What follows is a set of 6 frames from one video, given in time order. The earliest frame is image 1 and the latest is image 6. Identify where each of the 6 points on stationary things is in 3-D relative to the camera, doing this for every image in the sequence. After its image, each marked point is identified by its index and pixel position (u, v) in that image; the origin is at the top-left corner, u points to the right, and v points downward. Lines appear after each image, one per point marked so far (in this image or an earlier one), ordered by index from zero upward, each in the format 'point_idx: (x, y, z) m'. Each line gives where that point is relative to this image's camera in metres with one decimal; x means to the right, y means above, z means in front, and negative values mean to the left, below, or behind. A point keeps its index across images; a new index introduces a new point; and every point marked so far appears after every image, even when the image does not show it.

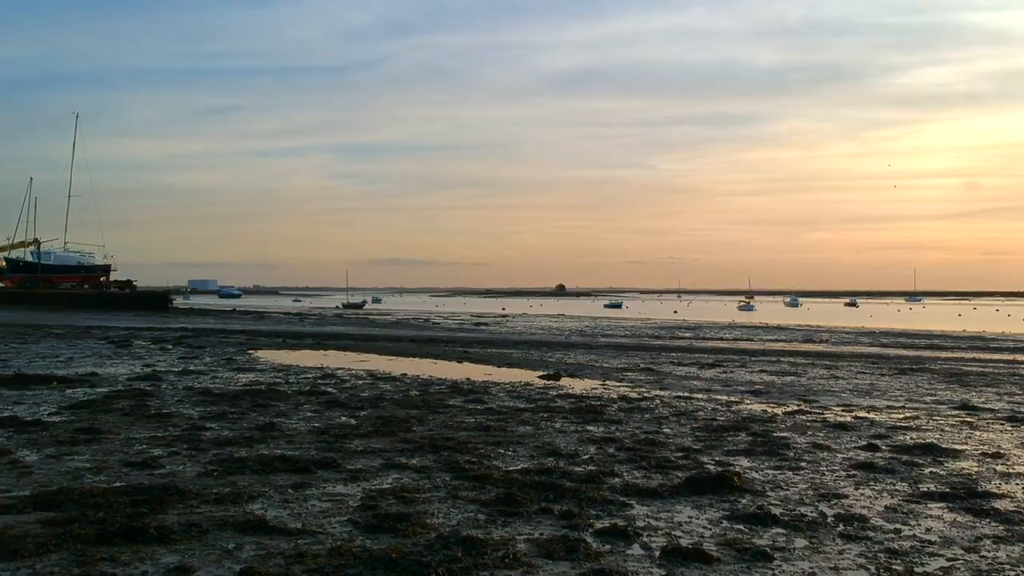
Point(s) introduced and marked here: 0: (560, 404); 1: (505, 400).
0: (+0.8, -1.9, +16.5) m
1: (-0.1, -1.9, +17.0) m
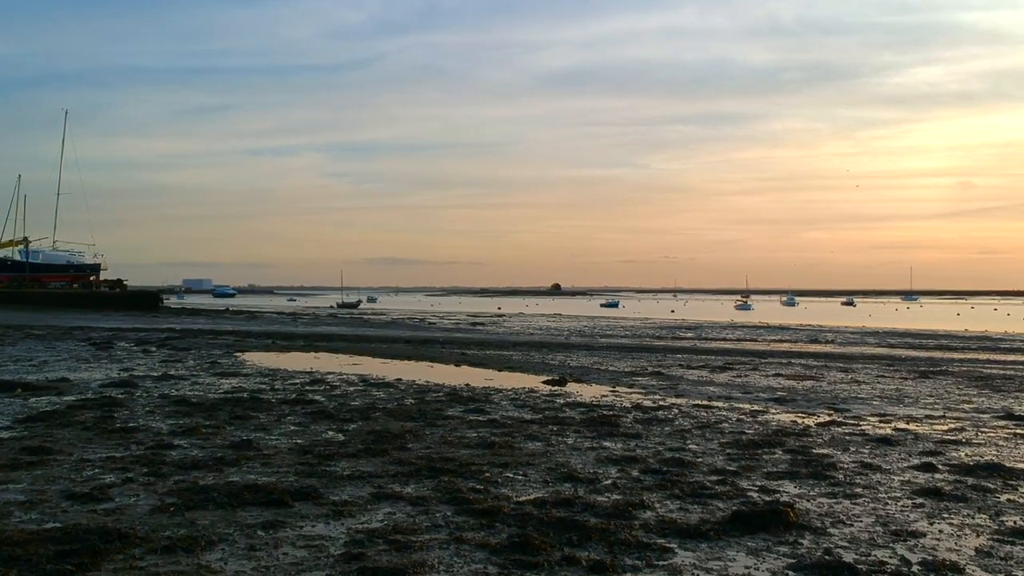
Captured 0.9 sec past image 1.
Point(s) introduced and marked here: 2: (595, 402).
0: (+0.8, -1.9, +15.1) m
1: (0.0, -1.9, +15.6) m
2: (+1.4, -1.9, +16.9) m
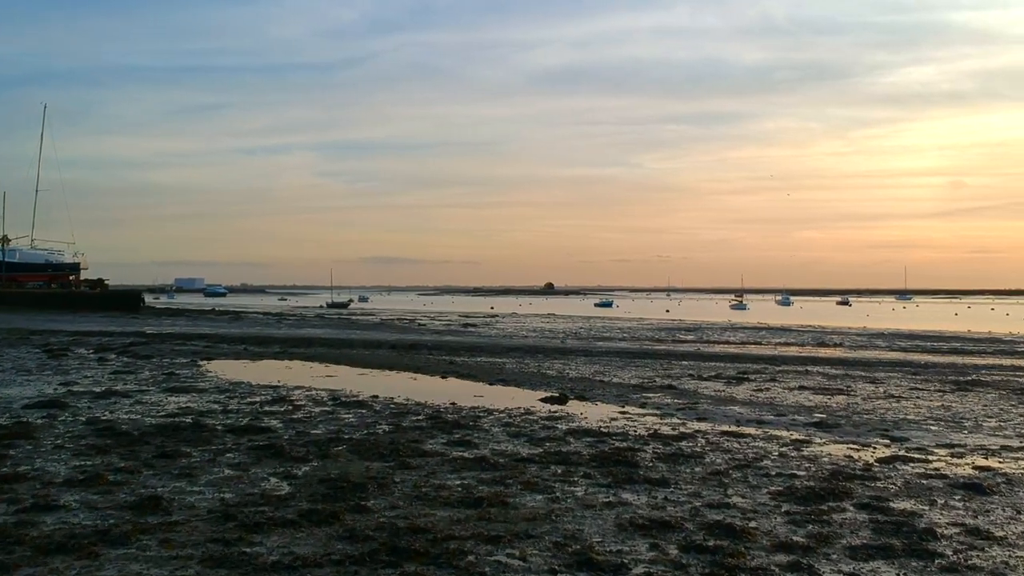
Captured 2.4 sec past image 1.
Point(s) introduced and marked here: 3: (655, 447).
0: (+0.8, -2.0, +12.3) m
1: (-0.1, -1.9, +12.8) m
2: (+1.3, -2.0, +14.2) m
3: (+1.8, -2.0, +12.6) m
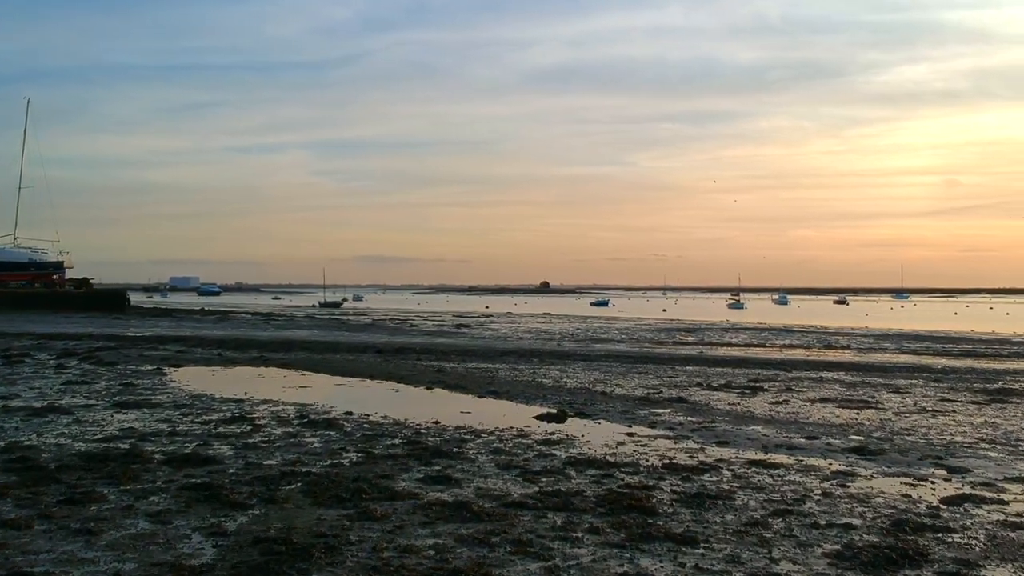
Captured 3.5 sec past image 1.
0: (+0.7, -2.0, +10.2) m
1: (-0.2, -2.0, +10.7) m
2: (+1.2, -2.0, +12.1) m
3: (+1.7, -2.0, +10.5) m
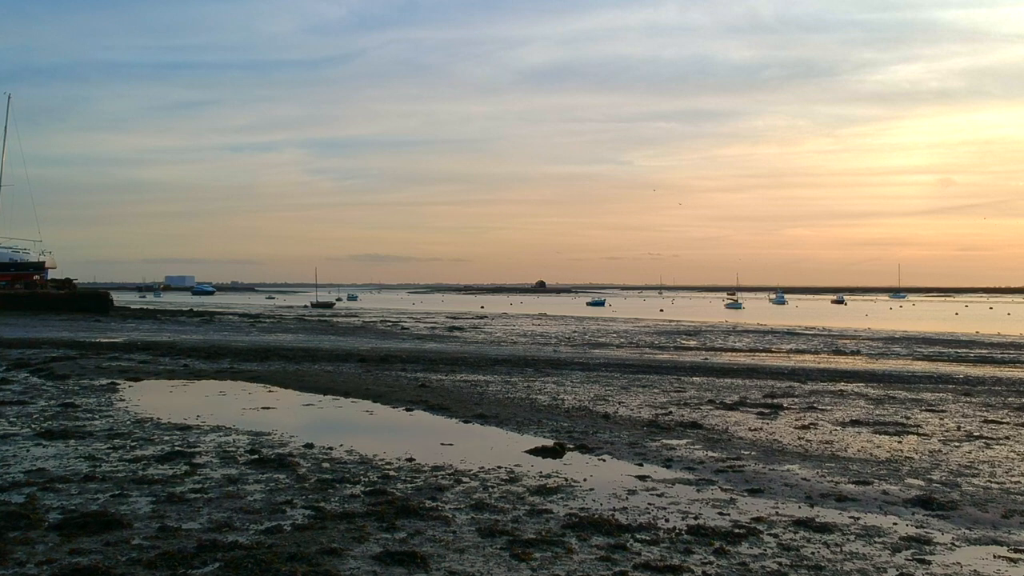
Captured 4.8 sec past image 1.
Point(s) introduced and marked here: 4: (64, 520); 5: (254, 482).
0: (+0.5, -2.2, +7.8) m
1: (-0.4, -2.2, +8.3) m
2: (+1.0, -2.2, +9.6) m
3: (+1.5, -2.2, +8.1) m
4: (-4.1, -2.1, +9.4) m
5: (-2.9, -2.2, +11.6) m
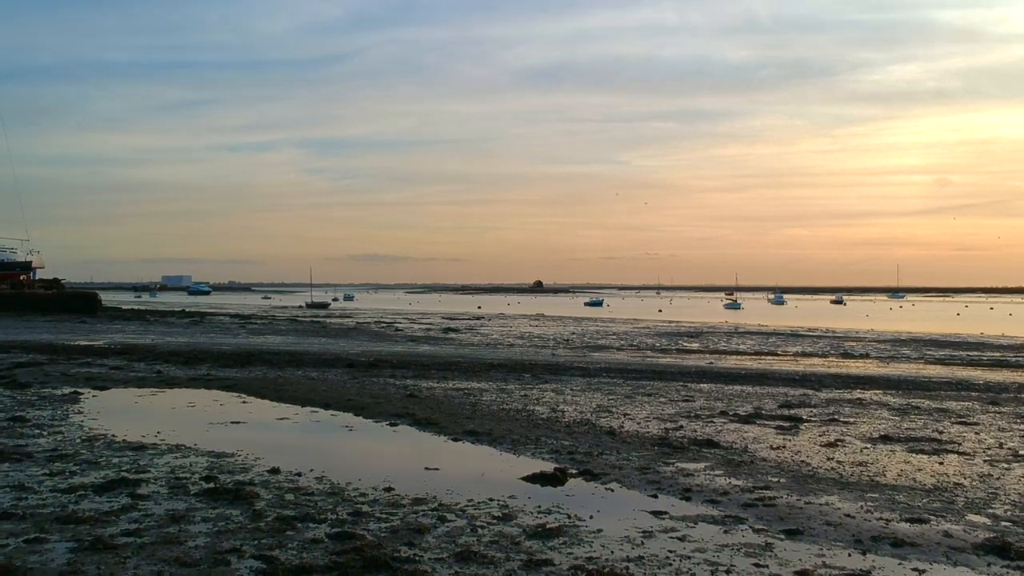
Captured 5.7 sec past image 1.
0: (+0.5, -2.2, +6.1) m
1: (-0.4, -2.2, +6.5) m
2: (+1.0, -2.2, +7.9) m
3: (+1.5, -2.2, +6.3) m
4: (-4.2, -2.2, +7.7) m
5: (-3.0, -2.2, +9.8) m
